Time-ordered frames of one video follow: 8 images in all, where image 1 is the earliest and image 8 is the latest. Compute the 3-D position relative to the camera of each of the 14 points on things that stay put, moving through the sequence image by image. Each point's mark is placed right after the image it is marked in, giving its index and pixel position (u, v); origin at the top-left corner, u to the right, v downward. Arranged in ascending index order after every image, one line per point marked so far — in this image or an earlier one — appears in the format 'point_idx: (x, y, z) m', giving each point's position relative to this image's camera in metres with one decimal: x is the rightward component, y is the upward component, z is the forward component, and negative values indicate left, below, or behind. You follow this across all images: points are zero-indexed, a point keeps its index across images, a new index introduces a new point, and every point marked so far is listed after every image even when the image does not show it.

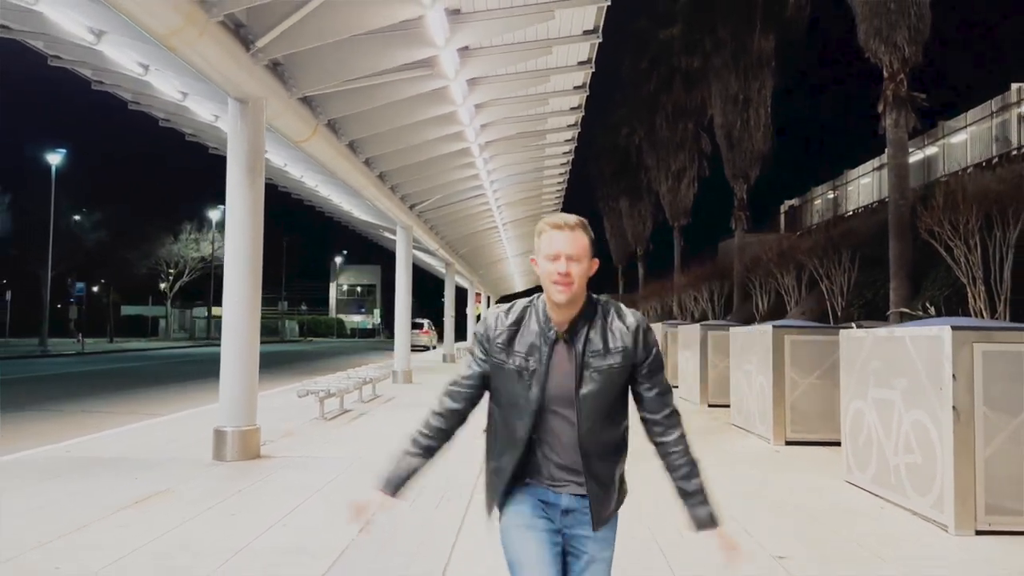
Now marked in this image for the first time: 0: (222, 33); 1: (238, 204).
0: (-2.6, +2.3, +7.3) m
1: (-2.9, +0.9, +8.6) m
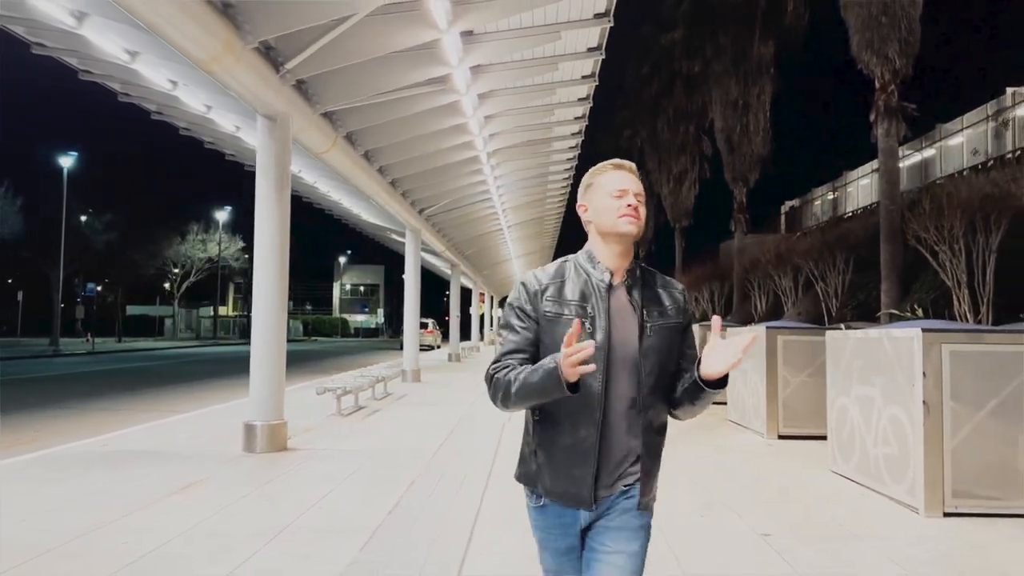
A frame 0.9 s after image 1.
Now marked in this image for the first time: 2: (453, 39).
0: (-2.5, +2.3, +7.9) m
1: (-2.8, +0.8, +9.2) m
2: (-0.7, +2.9, +9.4) m
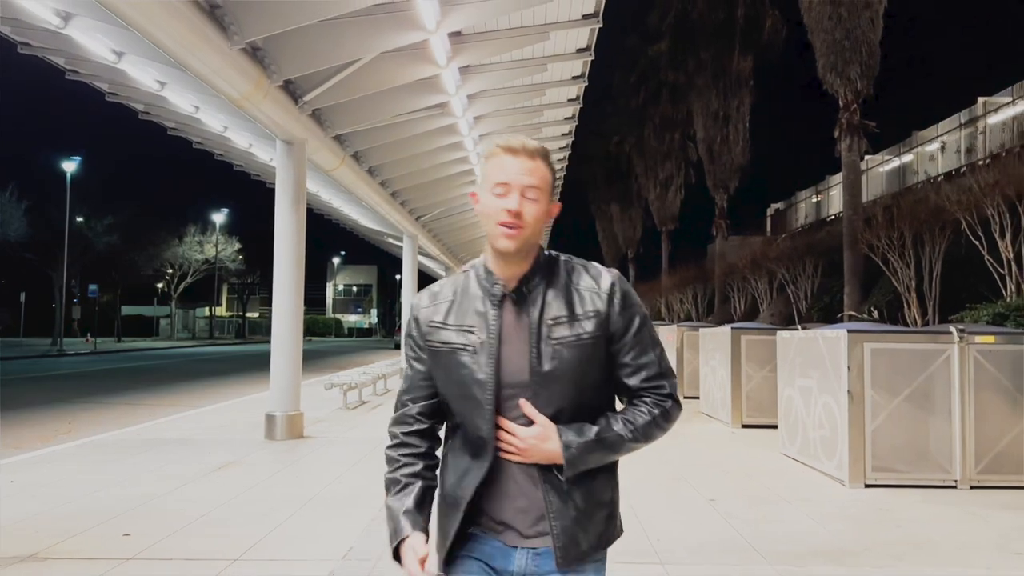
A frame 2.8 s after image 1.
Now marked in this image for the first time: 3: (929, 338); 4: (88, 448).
0: (-2.6, +2.2, +9.0) m
1: (-2.9, +0.8, +10.3) m
2: (-0.8, +2.8, +10.5) m
3: (+3.9, -0.5, +7.5) m
4: (-5.2, -1.9, +9.8) m
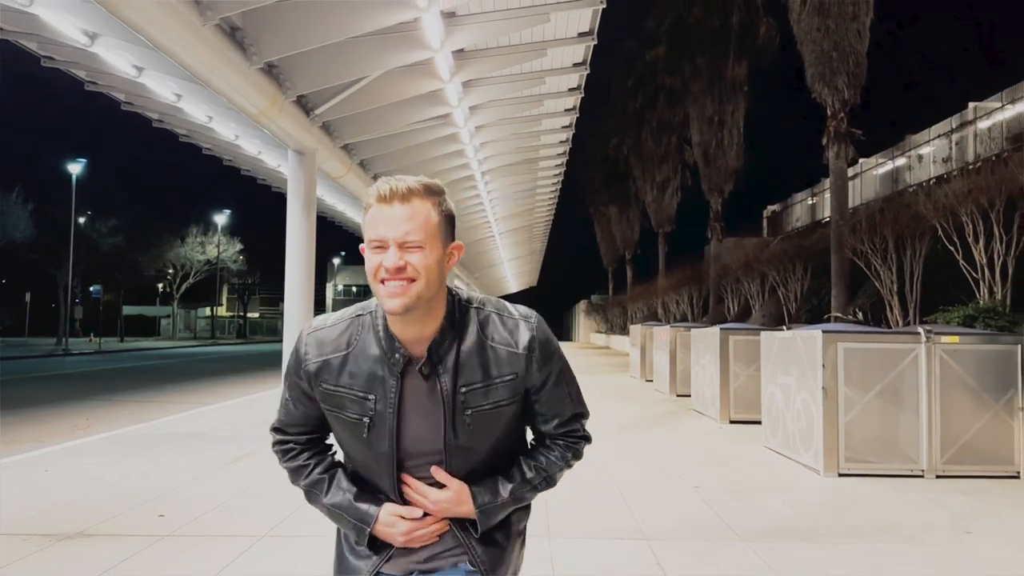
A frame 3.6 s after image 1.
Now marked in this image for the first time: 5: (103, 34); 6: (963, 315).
0: (-2.6, +2.1, +9.6) m
1: (-2.9, +0.7, +10.9) m
2: (-0.8, +2.8, +11.1) m
3: (+3.9, -0.5, +8.0) m
4: (-5.2, -2.0, +10.4) m
5: (-4.6, +2.9, +9.1) m
6: (+5.6, -0.3, +9.9) m
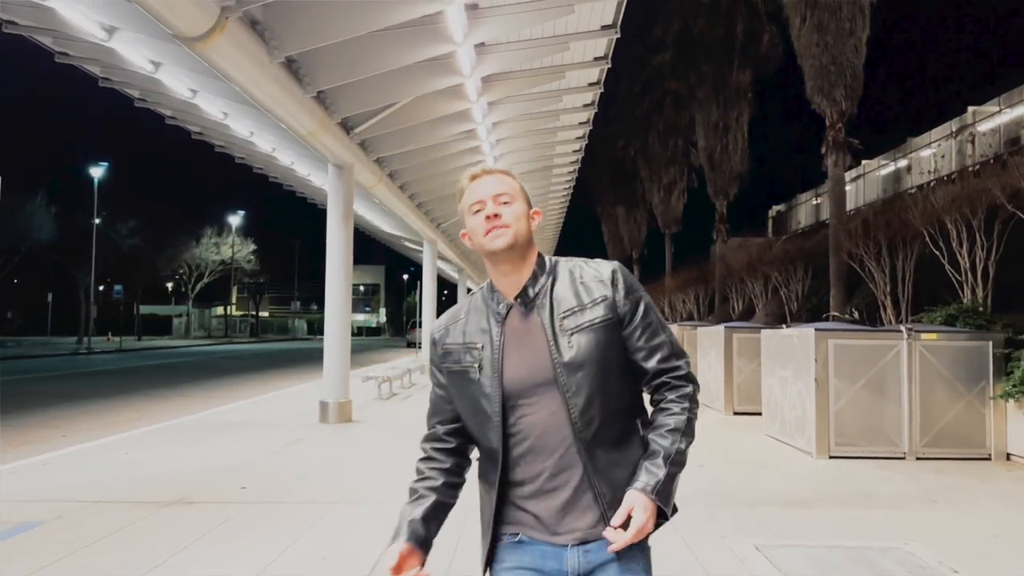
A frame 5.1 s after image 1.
0: (-2.3, +2.1, +10.6) m
1: (-2.6, +0.7, +11.9) m
2: (-0.5, +2.7, +12.1) m
3: (+4.2, -0.5, +9.0) m
4: (-4.9, -2.0, +11.4) m
5: (-4.3, +2.8, +10.1) m
6: (+5.9, -0.4, +10.9) m
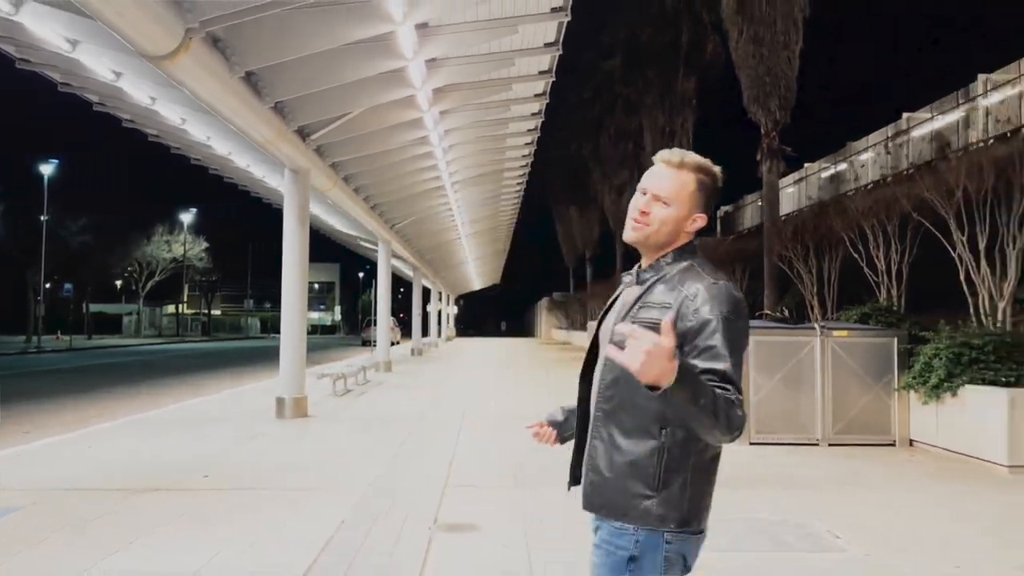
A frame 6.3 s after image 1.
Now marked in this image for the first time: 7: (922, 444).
0: (-3.0, +2.1, +11.1) m
1: (-3.4, +0.7, +12.4) m
2: (-1.3, +2.7, +12.7) m
3: (+3.5, -0.5, +9.9) m
4: (-5.6, -2.0, +11.8) m
5: (-5.0, +2.8, +10.5) m
6: (+5.1, -0.4, +11.8) m
7: (+4.9, -1.9, +9.6) m
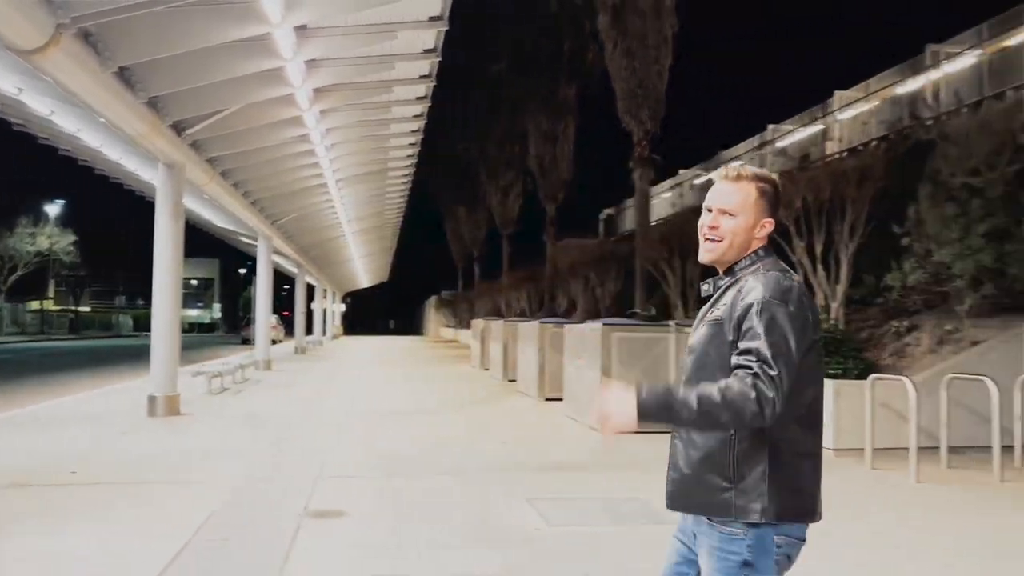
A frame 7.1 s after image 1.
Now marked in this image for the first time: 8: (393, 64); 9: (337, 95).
0: (-4.7, +2.2, +11.0) m
1: (-5.3, +0.7, +12.2) m
2: (-3.2, +2.8, +12.8) m
3: (+1.9, -0.5, +10.7) m
4: (-7.4, -1.9, +11.3) m
5: (-6.6, +2.9, +10.1) m
6: (+3.2, -0.4, +12.8) m
7: (+3.3, -1.9, +10.6) m
8: (-1.7, +3.2, +11.5) m
9: (-2.7, +3.0, +12.6) m
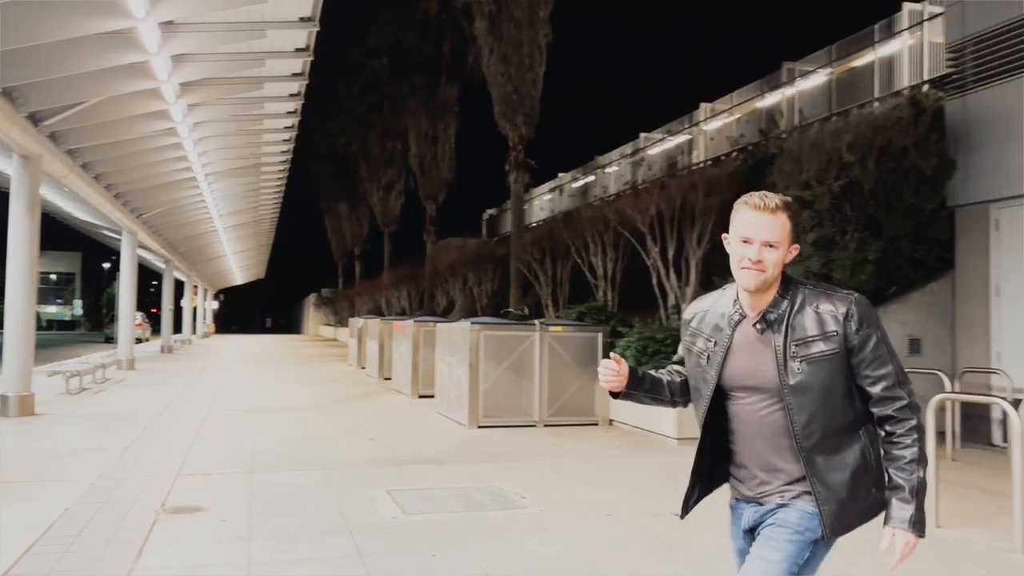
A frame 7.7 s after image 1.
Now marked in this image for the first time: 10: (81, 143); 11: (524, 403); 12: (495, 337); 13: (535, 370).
0: (-6.5, +2.2, +10.6) m
1: (-7.2, +0.8, +11.7) m
2: (-5.2, +2.8, +12.6) m
3: (+0.1, -0.6, +11.2) m
4: (-9.2, -1.9, +10.5) m
5: (-8.2, +2.9, +9.5) m
6: (+1.1, -0.4, +13.5) m
7: (+1.5, -1.9, +11.3) m
8: (-3.6, +3.2, +11.5) m
9: (-4.7, +3.1, +12.5) m
10: (-6.7, +2.3, +12.6) m
11: (+0.2, -1.6, +11.2) m
12: (-0.3, -0.7, +11.1) m
13: (+0.3, -1.1, +11.3) m
